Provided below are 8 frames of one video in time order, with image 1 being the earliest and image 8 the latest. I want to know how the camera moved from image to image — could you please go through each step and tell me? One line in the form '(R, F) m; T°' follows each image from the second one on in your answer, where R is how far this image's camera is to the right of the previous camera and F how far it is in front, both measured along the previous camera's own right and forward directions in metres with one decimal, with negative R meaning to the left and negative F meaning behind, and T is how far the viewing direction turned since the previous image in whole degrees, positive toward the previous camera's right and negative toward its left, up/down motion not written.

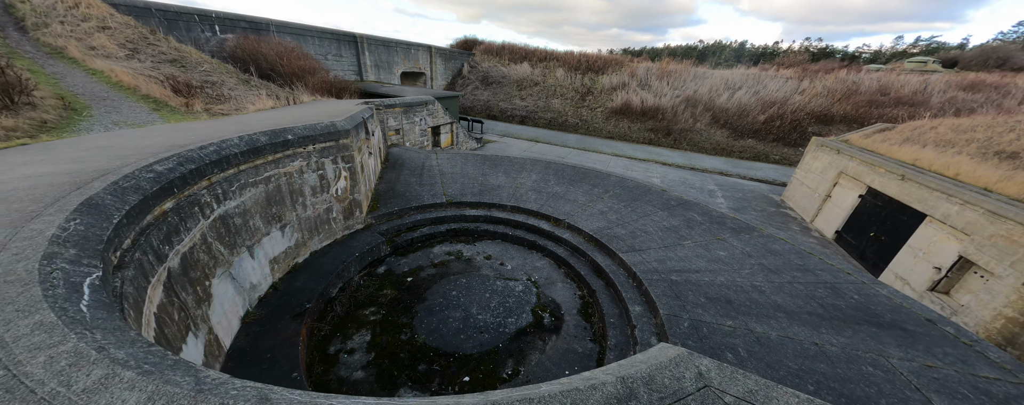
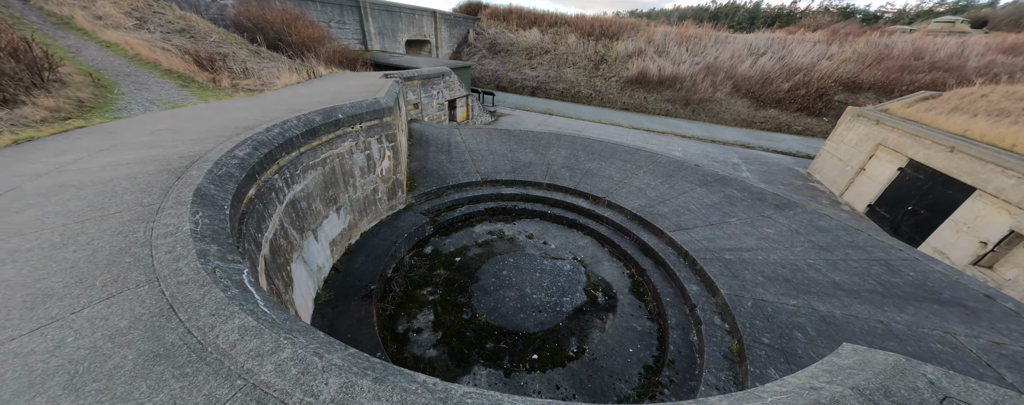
(-0.7, +0.1) m; -1°
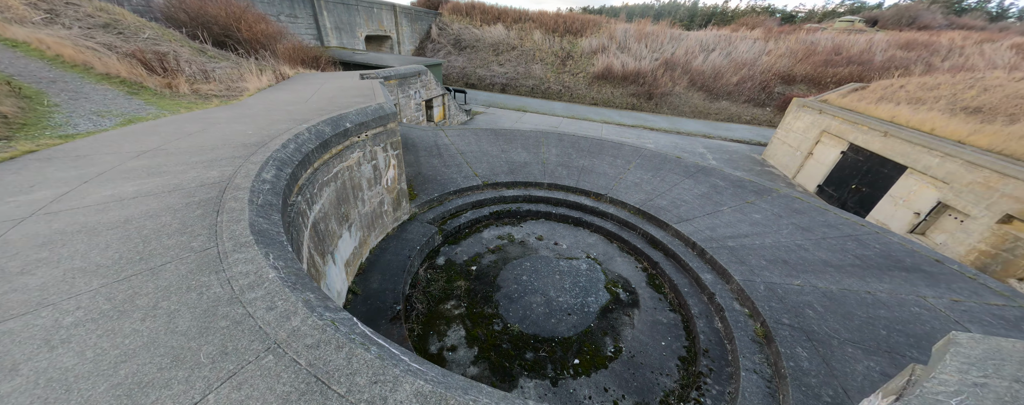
(-0.7, +0.1) m; +6°
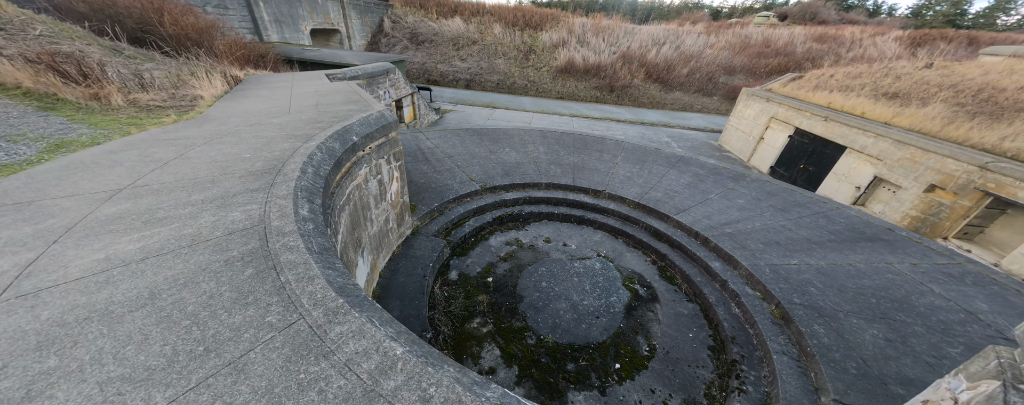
(-0.7, +0.2) m; +7°
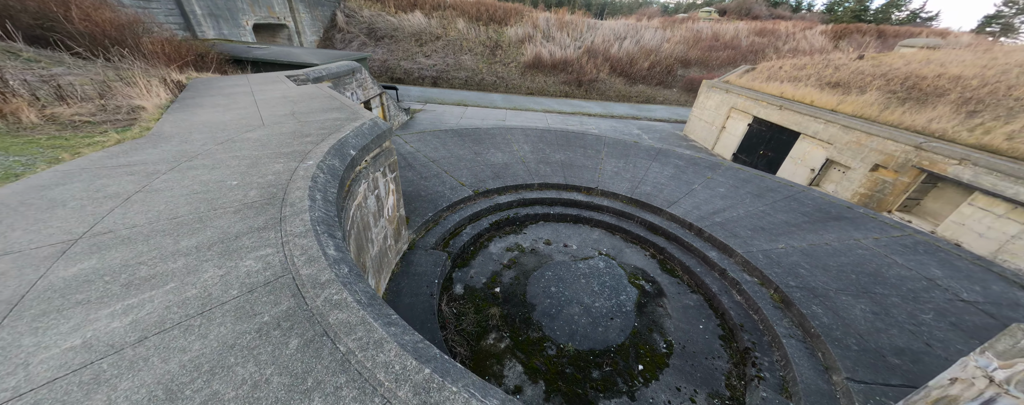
(-0.5, +0.2) m; +6°
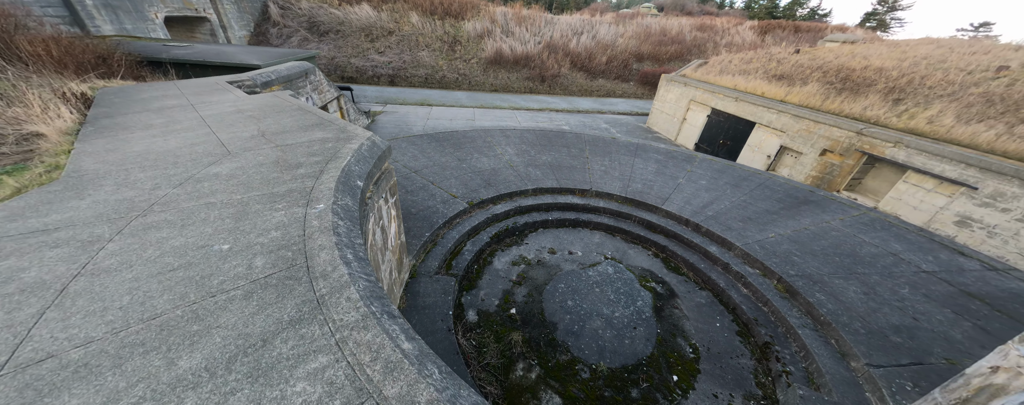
(-0.6, +0.3) m; +7°
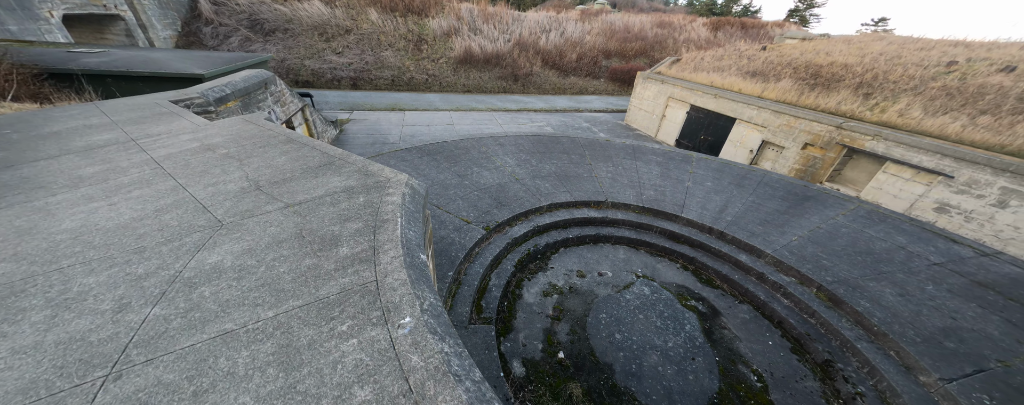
(-0.8, +0.5) m; +6°
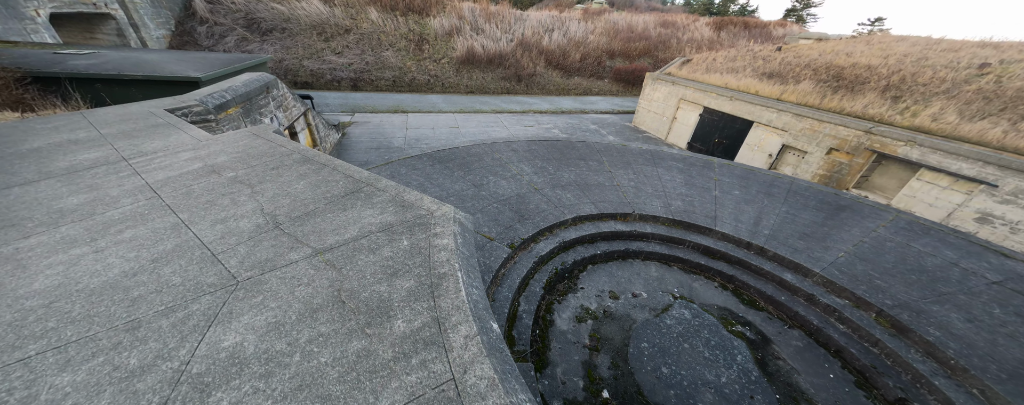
(-0.4, +0.3) m; 0°
